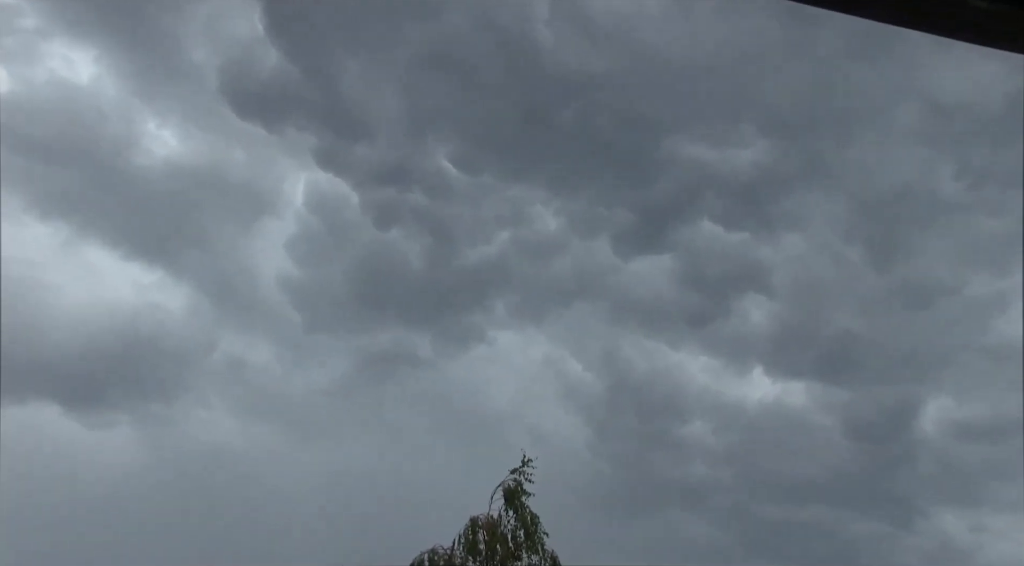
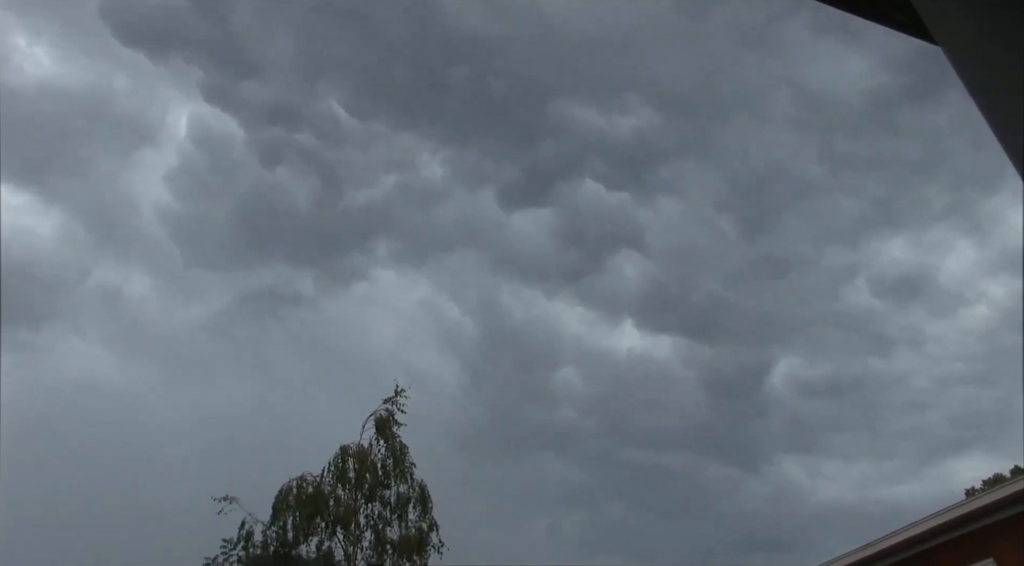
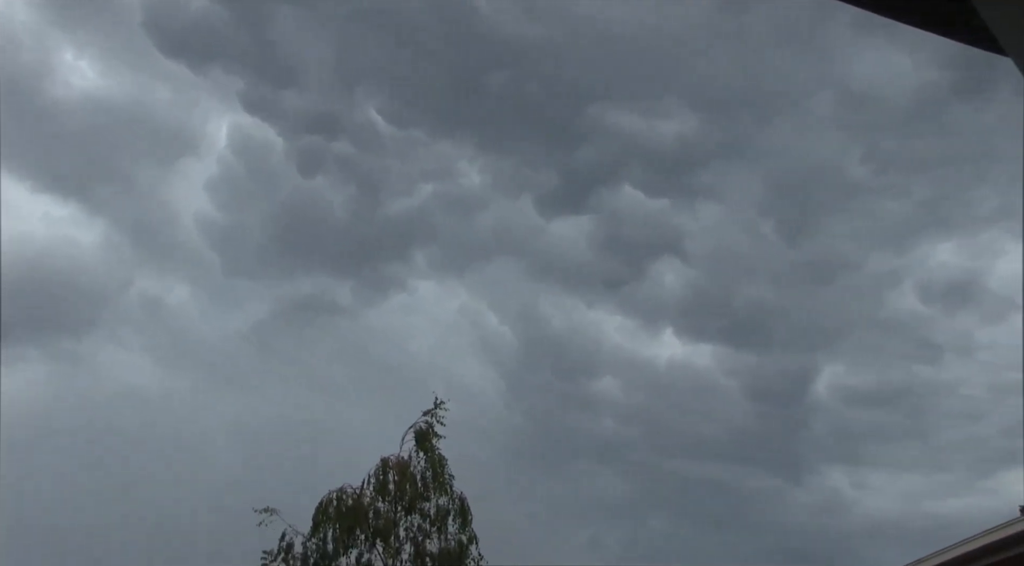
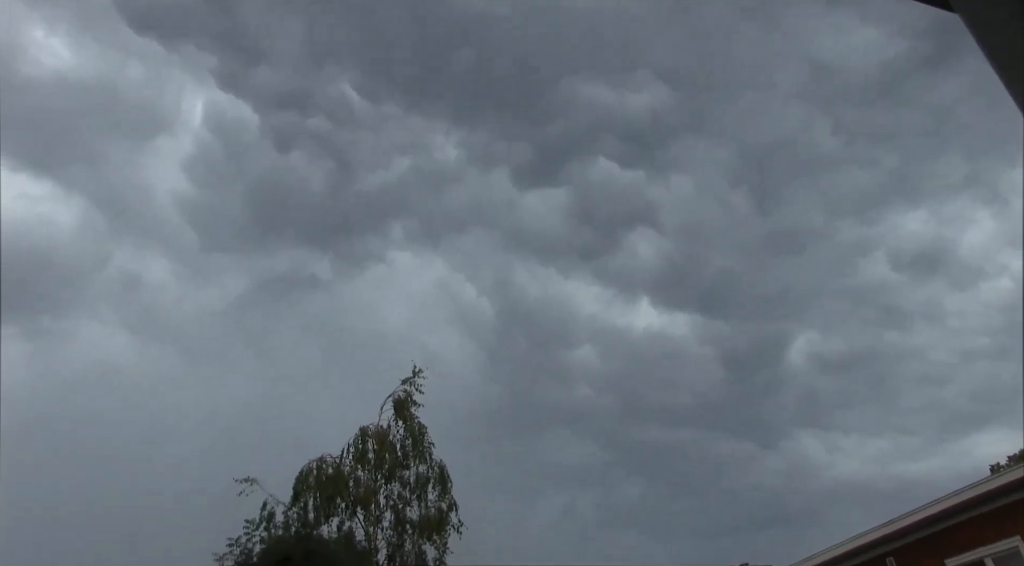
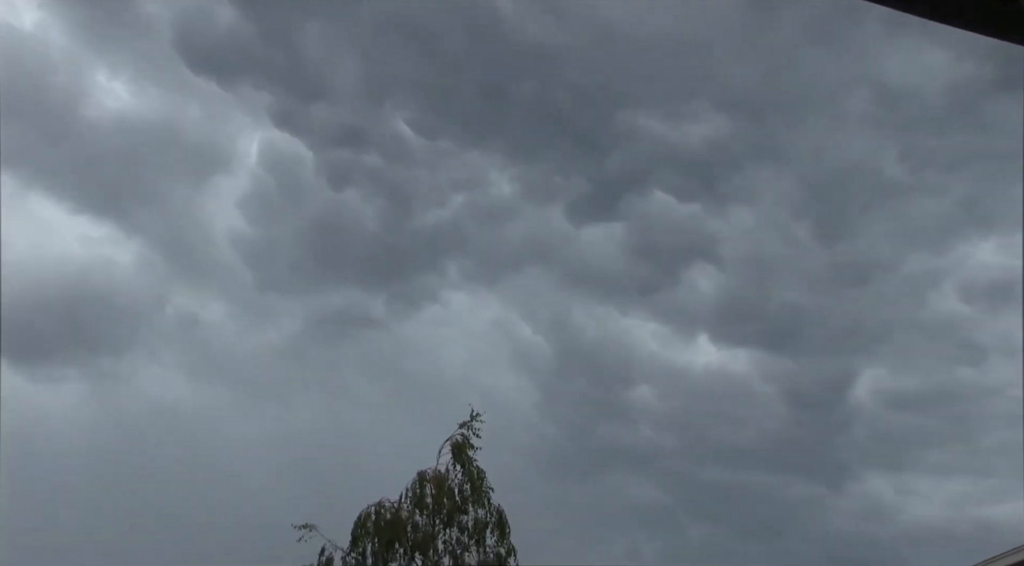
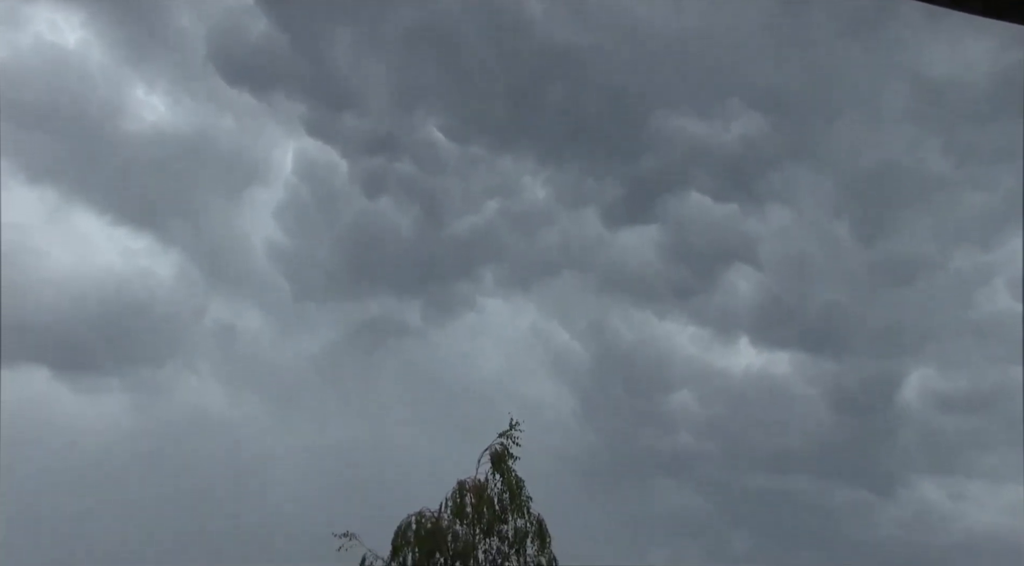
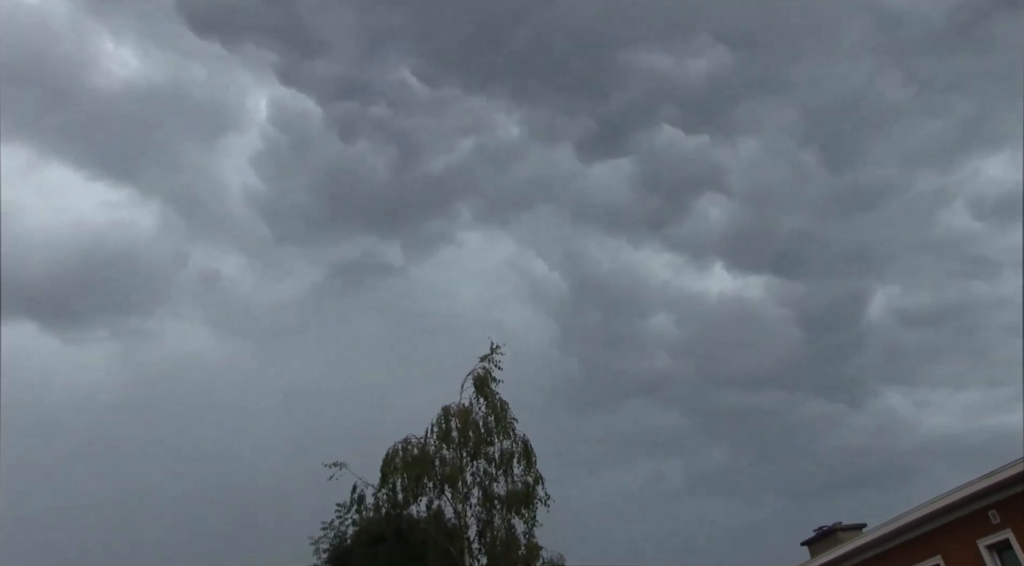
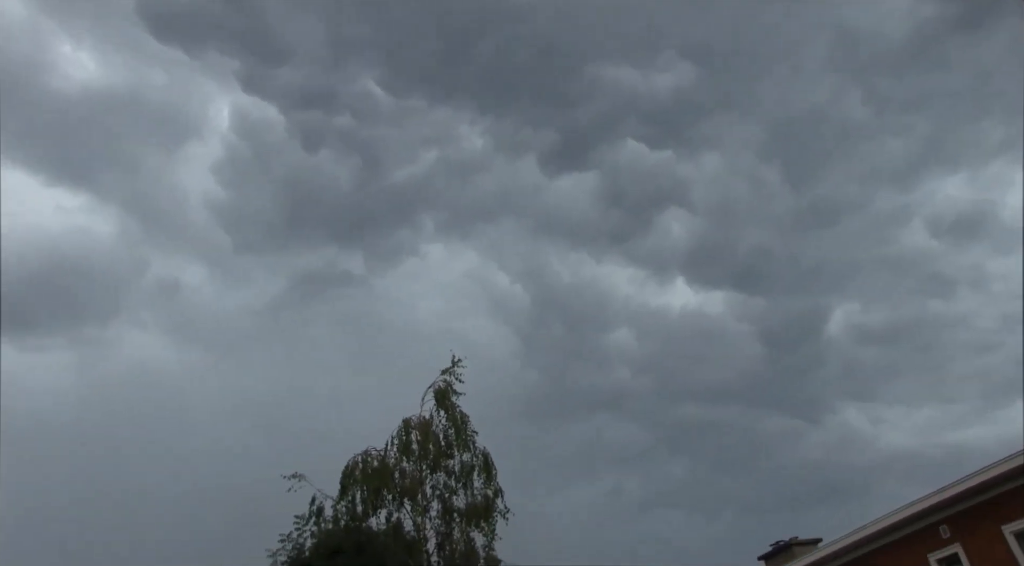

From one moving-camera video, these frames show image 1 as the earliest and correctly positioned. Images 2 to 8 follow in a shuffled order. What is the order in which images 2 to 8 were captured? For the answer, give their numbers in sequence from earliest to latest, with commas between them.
6, 5, 3, 2, 4, 8, 7
